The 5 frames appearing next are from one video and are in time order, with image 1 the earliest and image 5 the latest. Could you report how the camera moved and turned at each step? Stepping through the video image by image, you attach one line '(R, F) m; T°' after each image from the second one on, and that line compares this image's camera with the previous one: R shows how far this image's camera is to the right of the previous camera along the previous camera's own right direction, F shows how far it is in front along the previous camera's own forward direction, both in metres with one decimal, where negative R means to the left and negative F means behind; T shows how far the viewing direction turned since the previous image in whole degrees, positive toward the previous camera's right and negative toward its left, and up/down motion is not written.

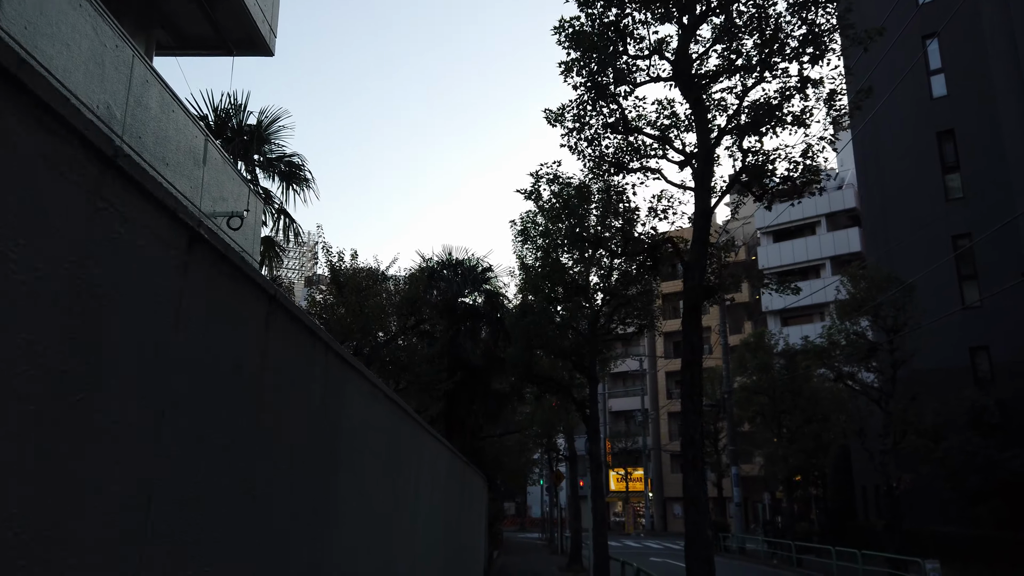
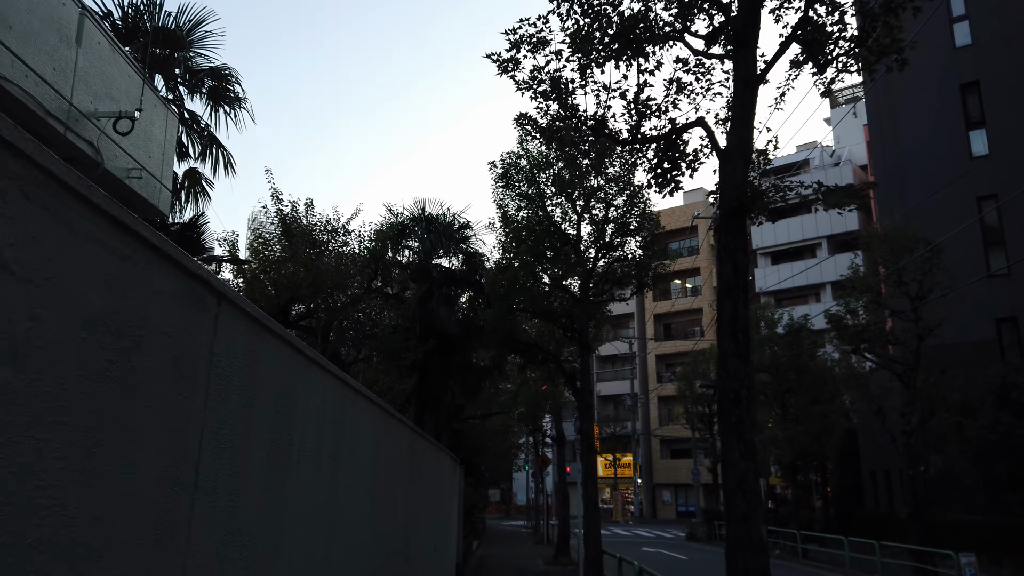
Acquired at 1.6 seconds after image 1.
(+0.2, +2.2) m; +1°
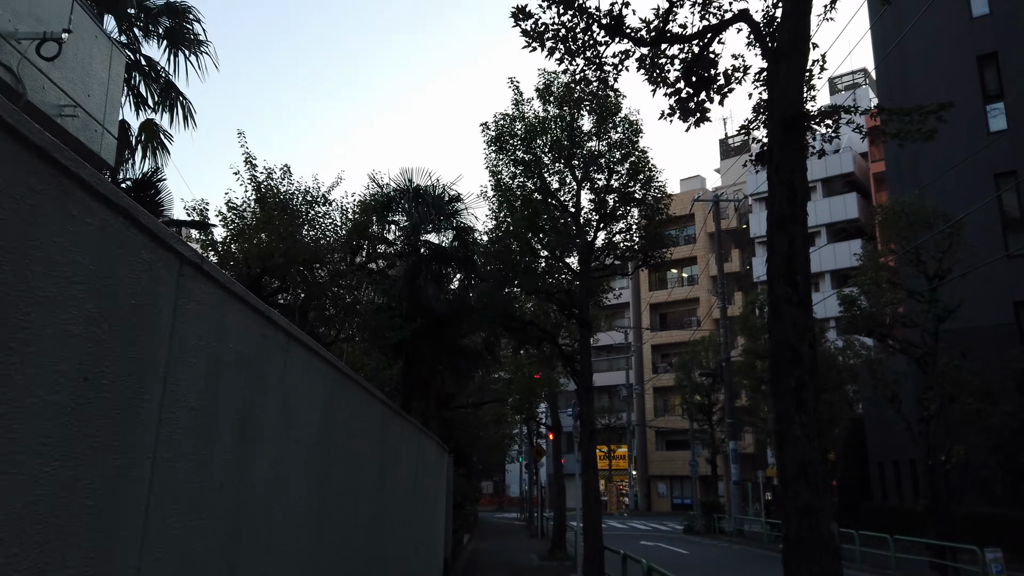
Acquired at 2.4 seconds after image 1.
(0.0, +1.1) m; 0°
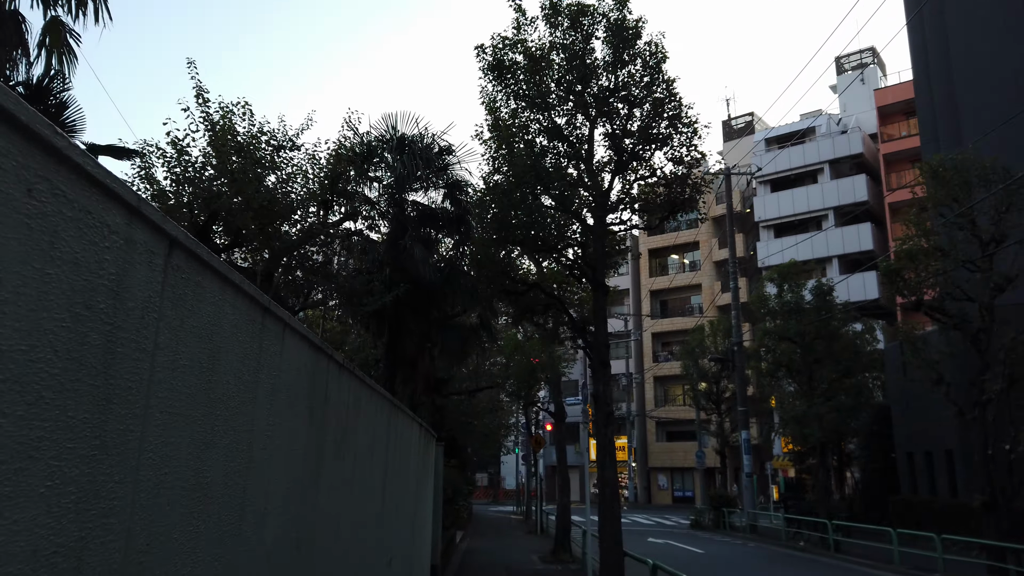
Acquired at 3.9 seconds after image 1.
(-0.1, +2.0) m; 0°
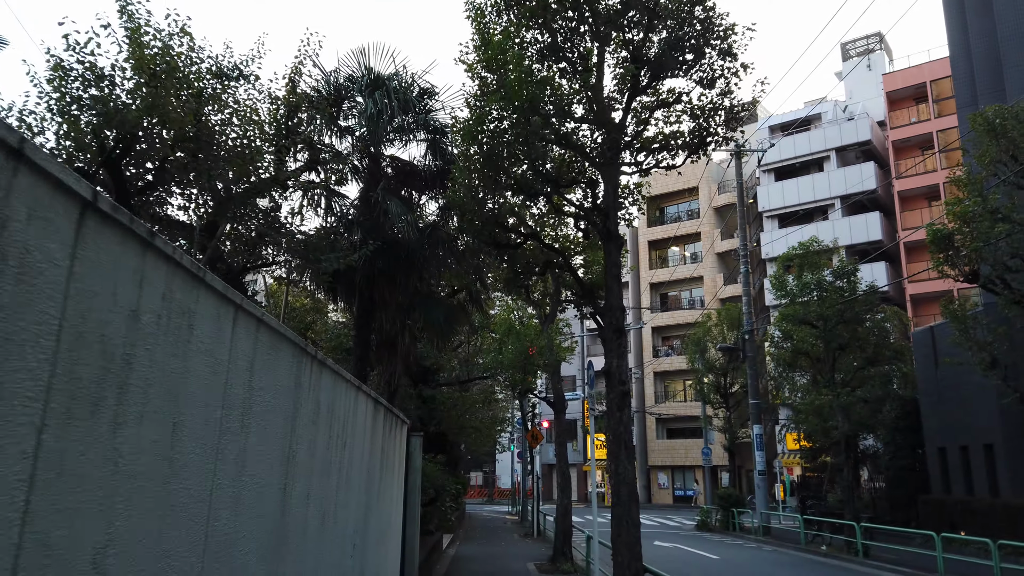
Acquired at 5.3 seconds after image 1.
(0.0, +2.0) m; 0°
